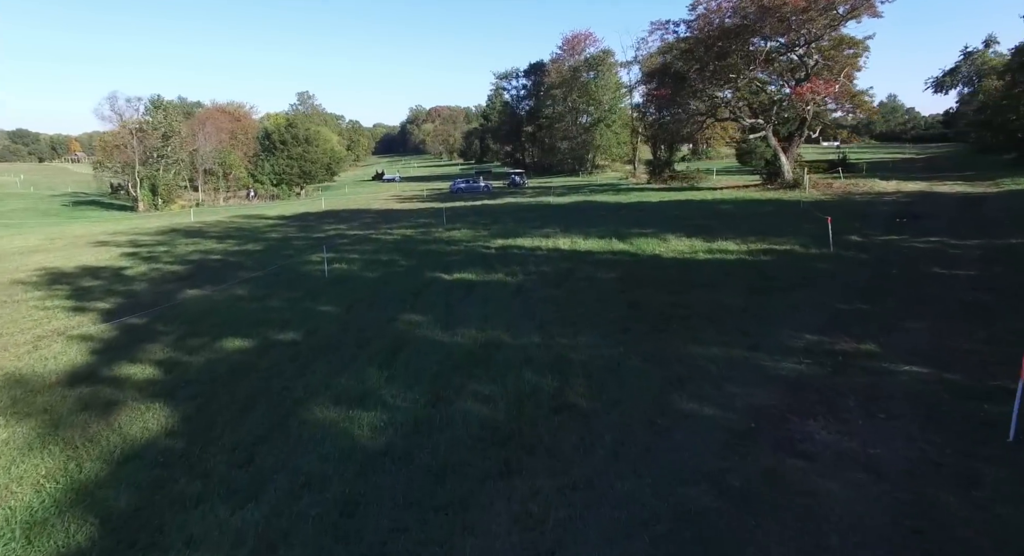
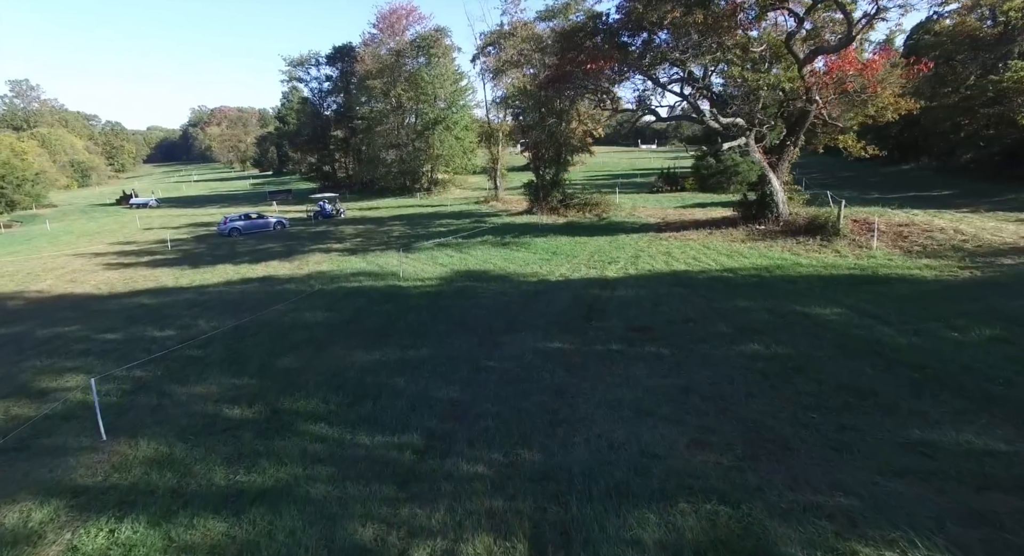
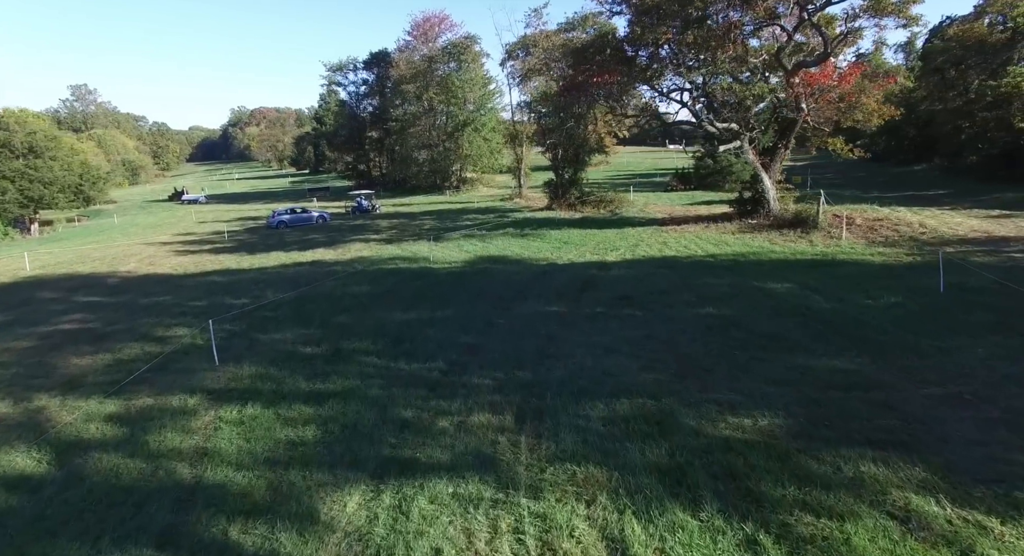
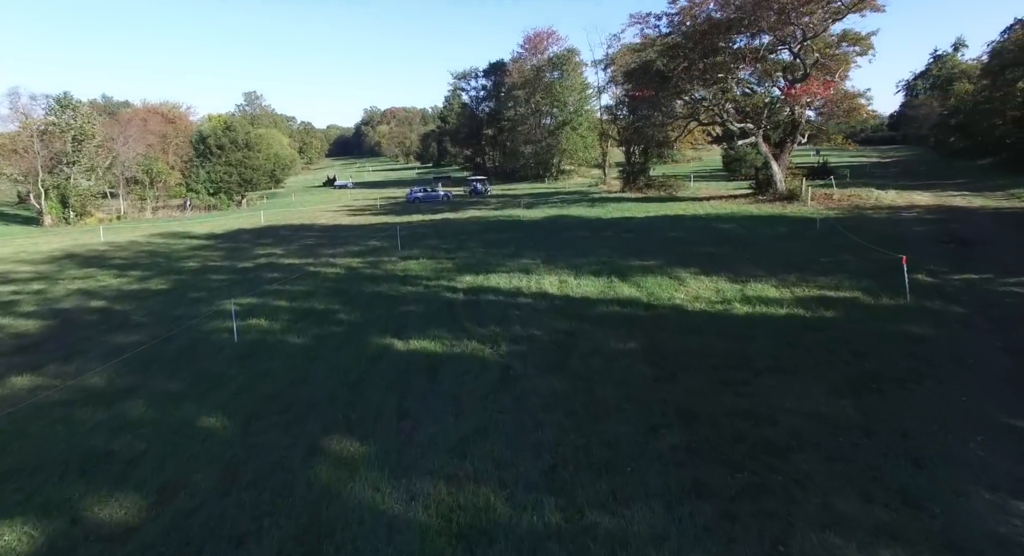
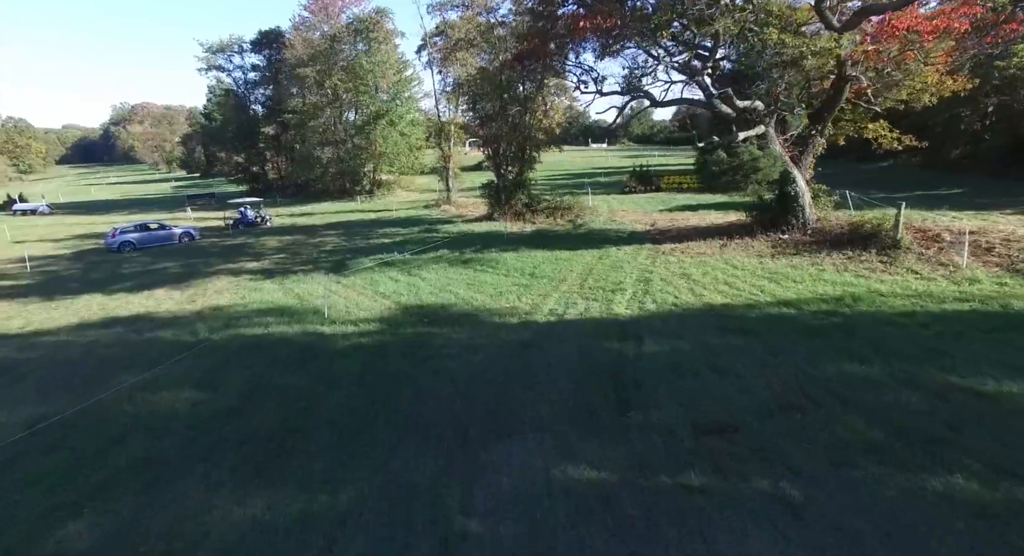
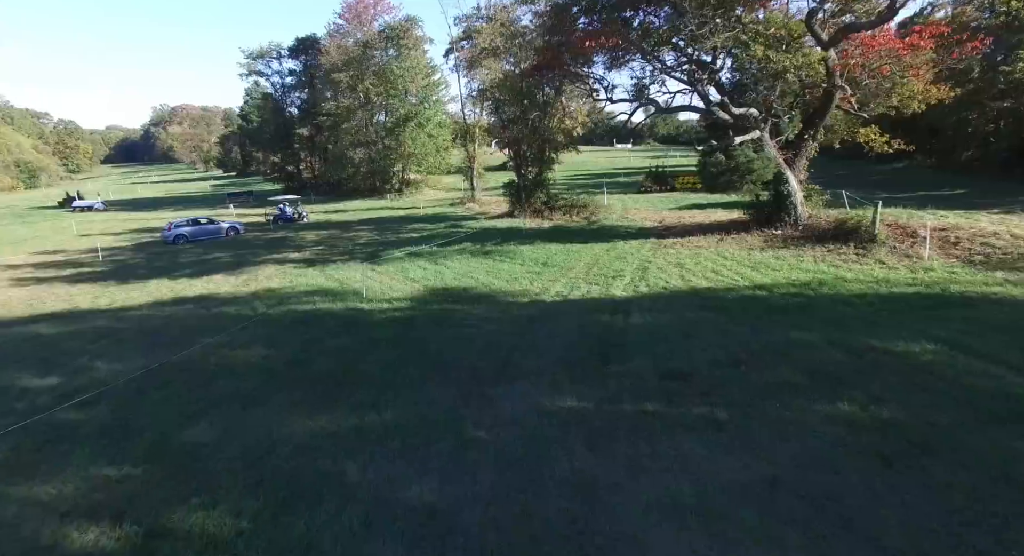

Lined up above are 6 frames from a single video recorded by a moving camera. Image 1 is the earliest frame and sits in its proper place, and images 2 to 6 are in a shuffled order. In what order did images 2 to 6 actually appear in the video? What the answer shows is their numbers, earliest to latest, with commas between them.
4, 3, 2, 6, 5
